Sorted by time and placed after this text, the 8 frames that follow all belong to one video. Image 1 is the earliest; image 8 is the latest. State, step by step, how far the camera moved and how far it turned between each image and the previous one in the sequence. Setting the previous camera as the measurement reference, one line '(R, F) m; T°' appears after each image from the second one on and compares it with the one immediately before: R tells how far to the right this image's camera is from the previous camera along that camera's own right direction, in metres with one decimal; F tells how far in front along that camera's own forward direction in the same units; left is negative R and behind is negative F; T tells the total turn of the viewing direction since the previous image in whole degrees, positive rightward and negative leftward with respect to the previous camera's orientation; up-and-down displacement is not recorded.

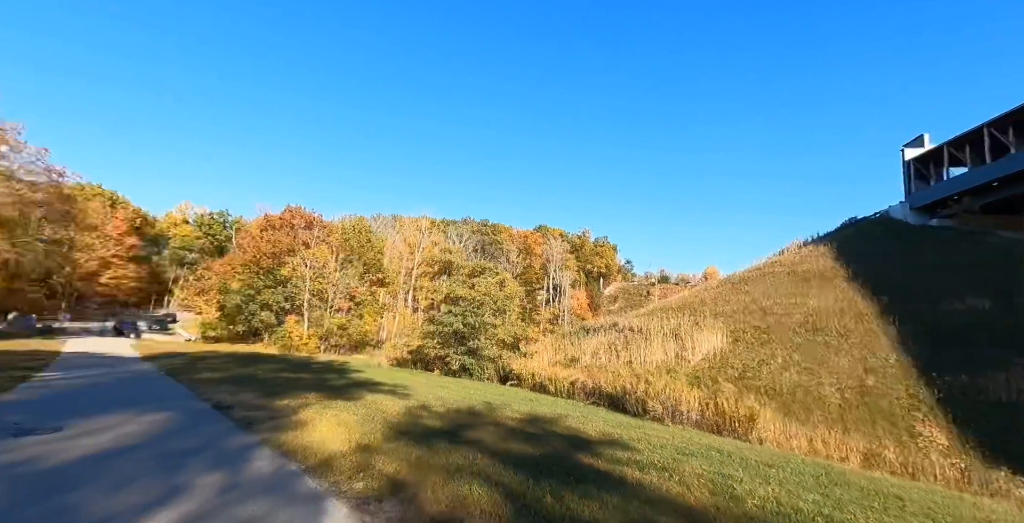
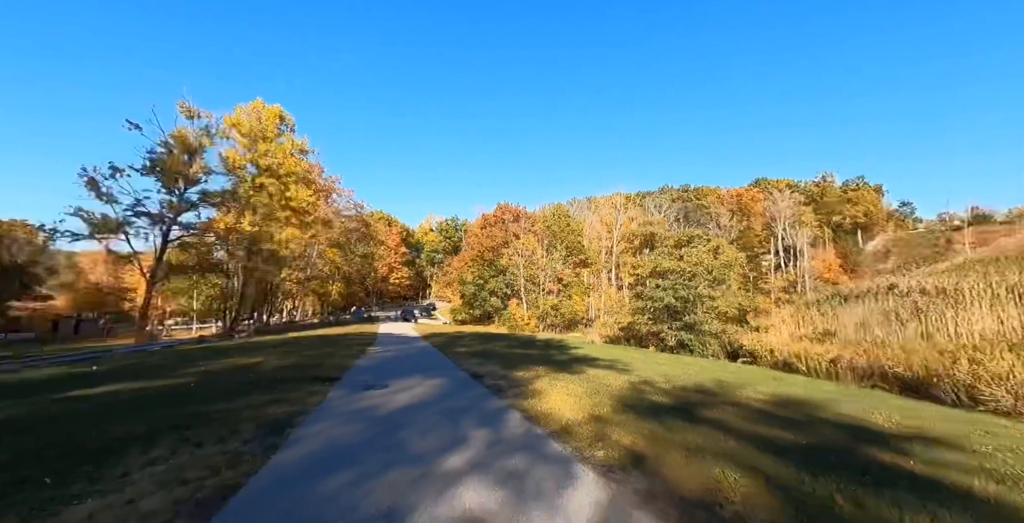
(-0.2, +0.1) m; -29°
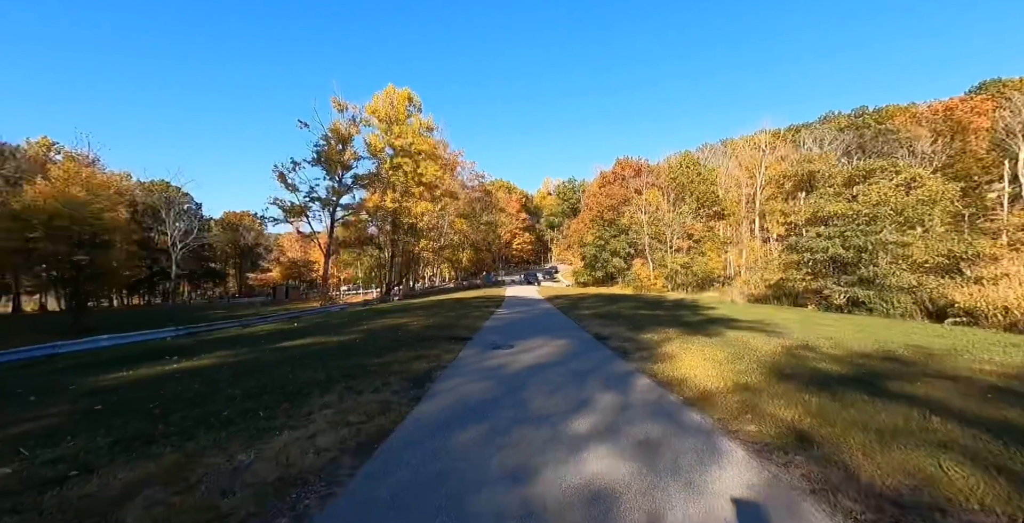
(0.0, +0.3) m; -18°
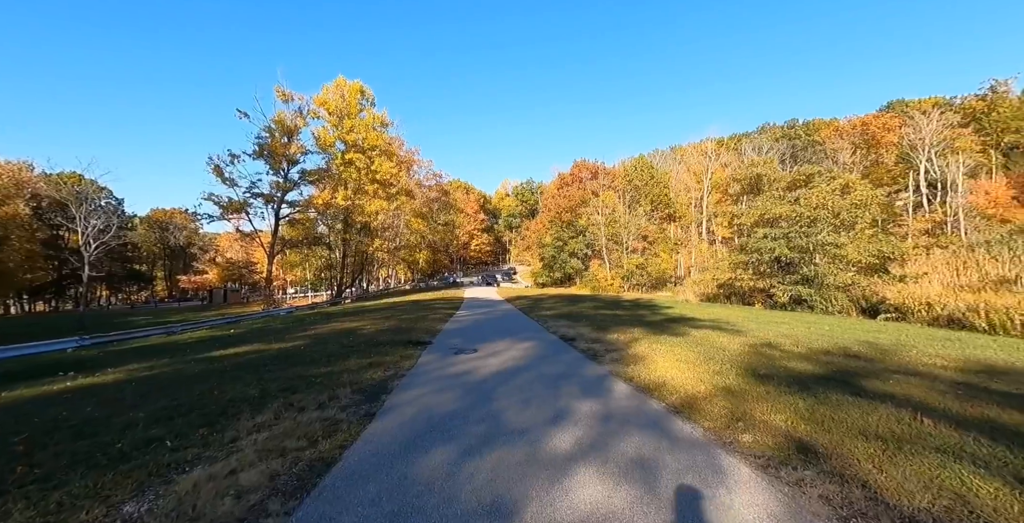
(-0.1, +0.5) m; +6°
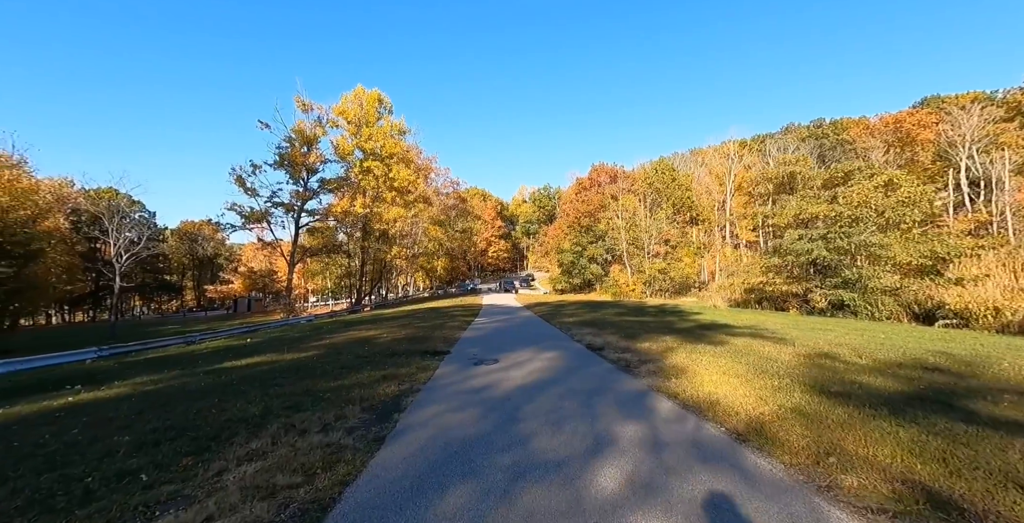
(-0.1, +0.6) m; -3°
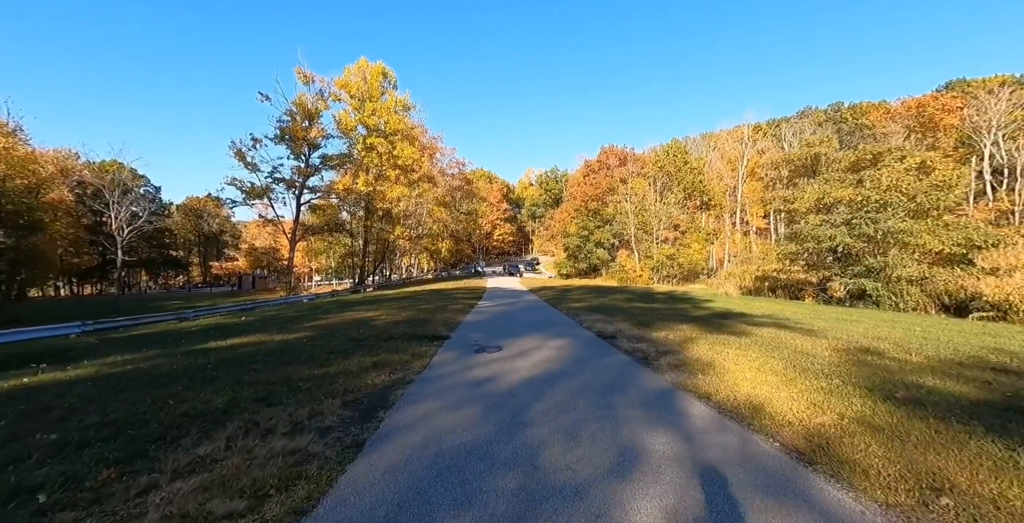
(0.0, +0.7) m; -1°
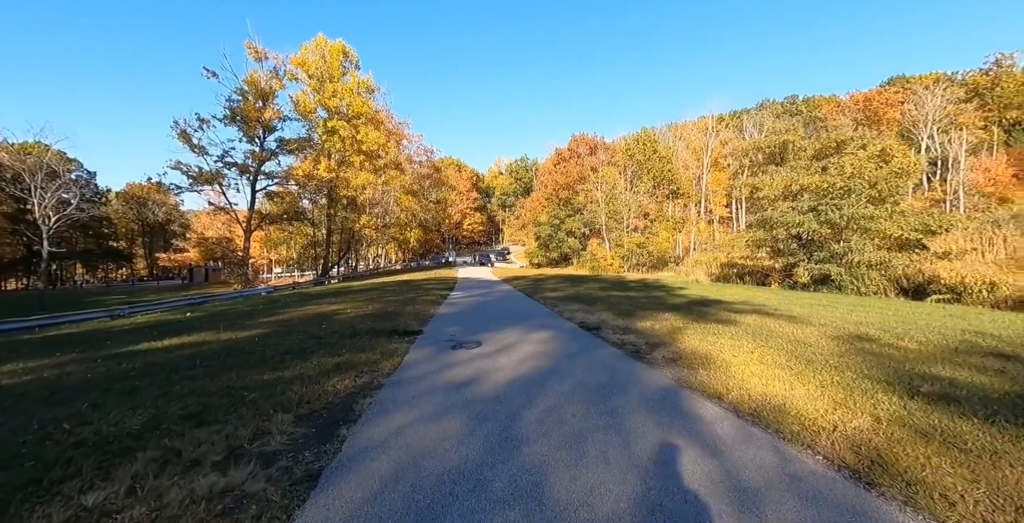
(-0.2, +0.6) m; +4°
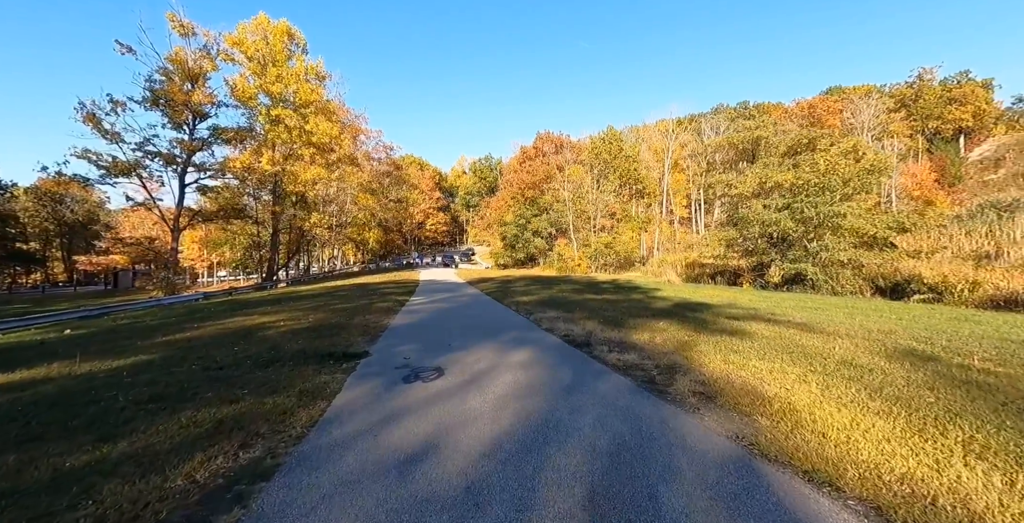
(-0.1, +1.5) m; +5°
